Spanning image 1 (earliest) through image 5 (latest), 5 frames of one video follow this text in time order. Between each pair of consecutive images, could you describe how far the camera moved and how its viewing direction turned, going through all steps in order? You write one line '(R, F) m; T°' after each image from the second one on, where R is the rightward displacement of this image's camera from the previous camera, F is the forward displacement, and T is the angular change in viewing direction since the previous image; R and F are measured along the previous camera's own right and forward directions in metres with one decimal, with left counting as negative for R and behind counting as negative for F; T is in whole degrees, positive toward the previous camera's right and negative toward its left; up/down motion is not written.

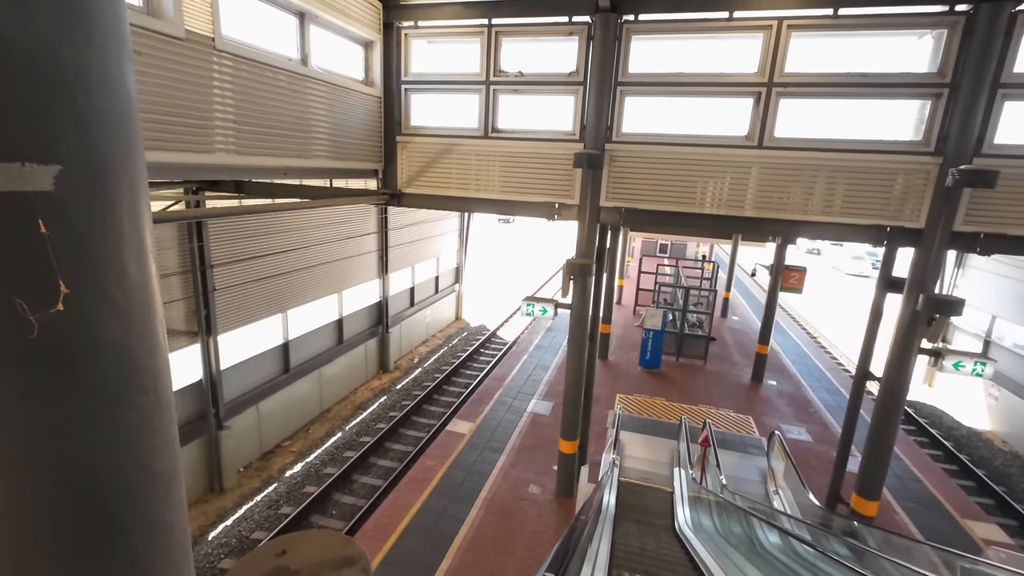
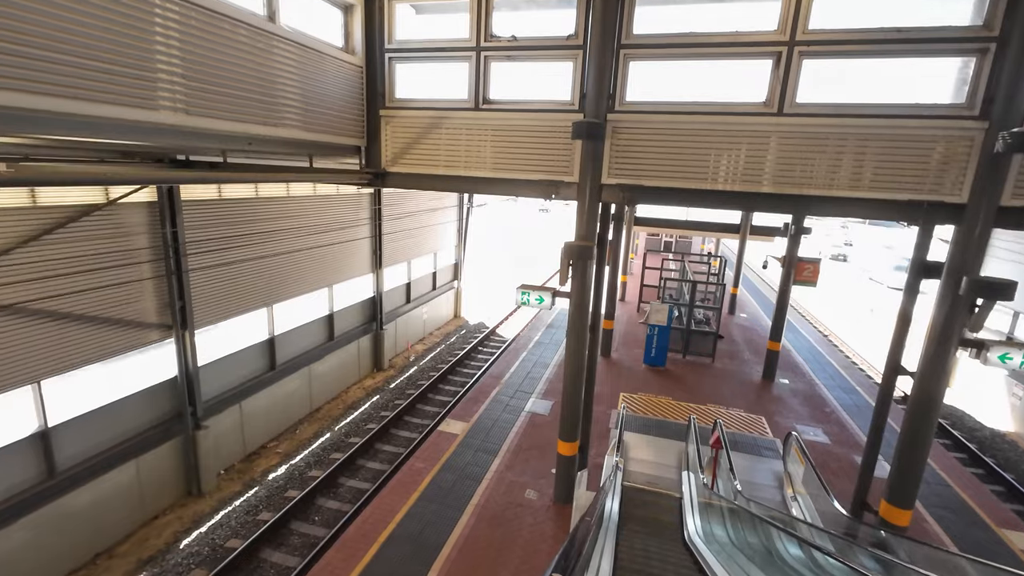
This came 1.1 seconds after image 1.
(+0.1, +0.6) m; 0°
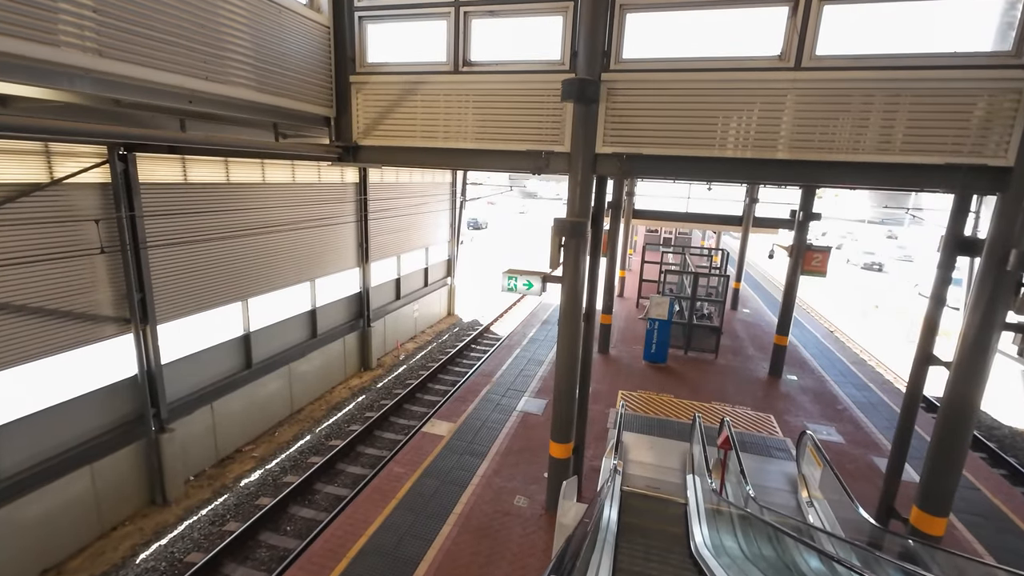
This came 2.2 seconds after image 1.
(+0.2, +0.7) m; 0°
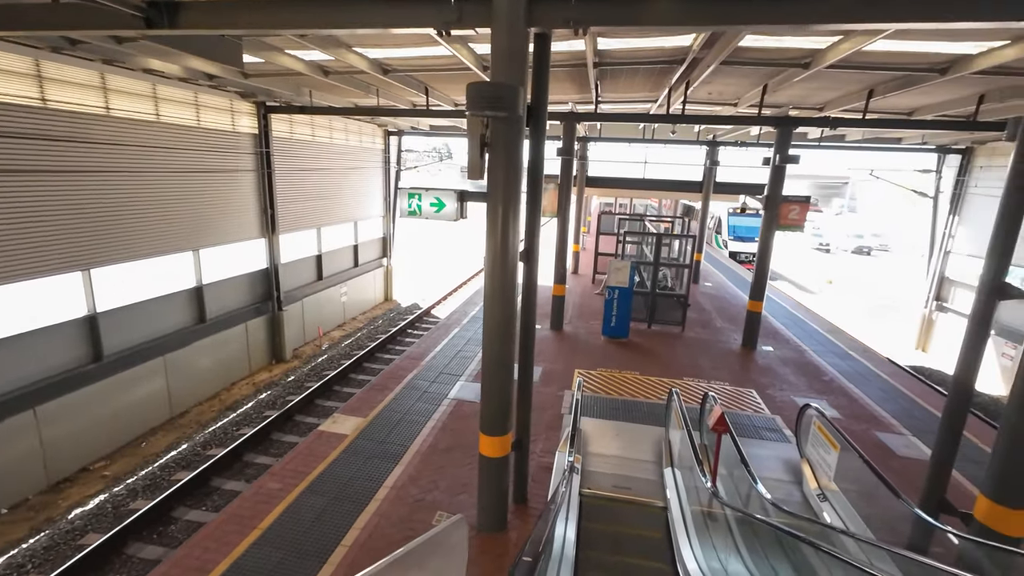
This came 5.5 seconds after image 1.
(+0.4, +1.9) m; +5°
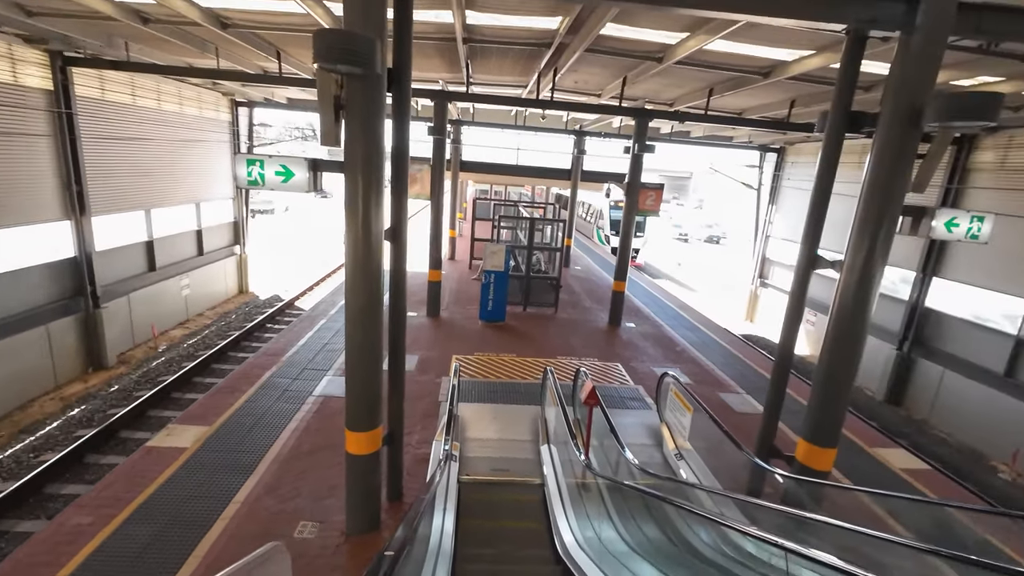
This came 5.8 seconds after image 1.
(+0.1, +0.2) m; +14°
